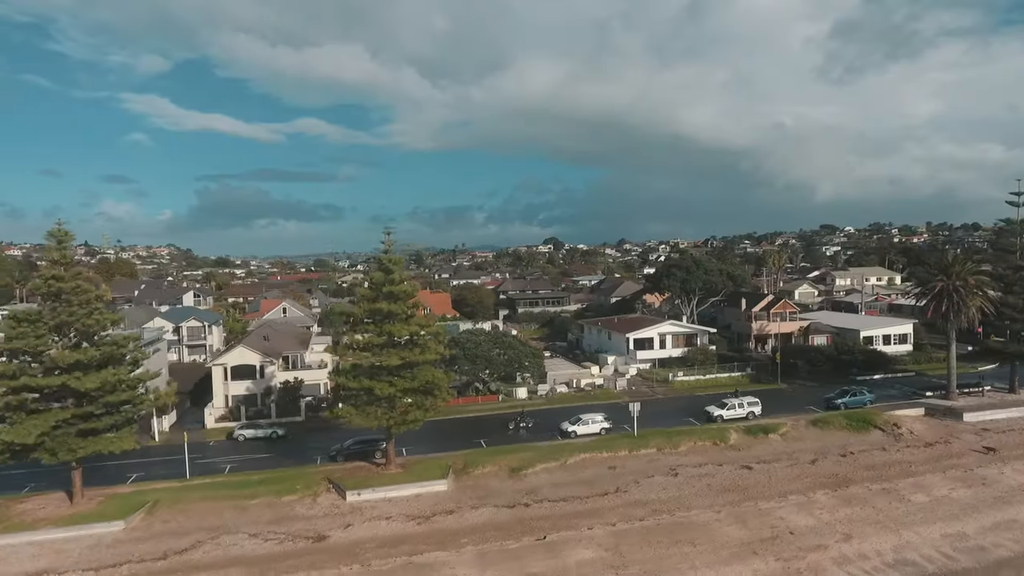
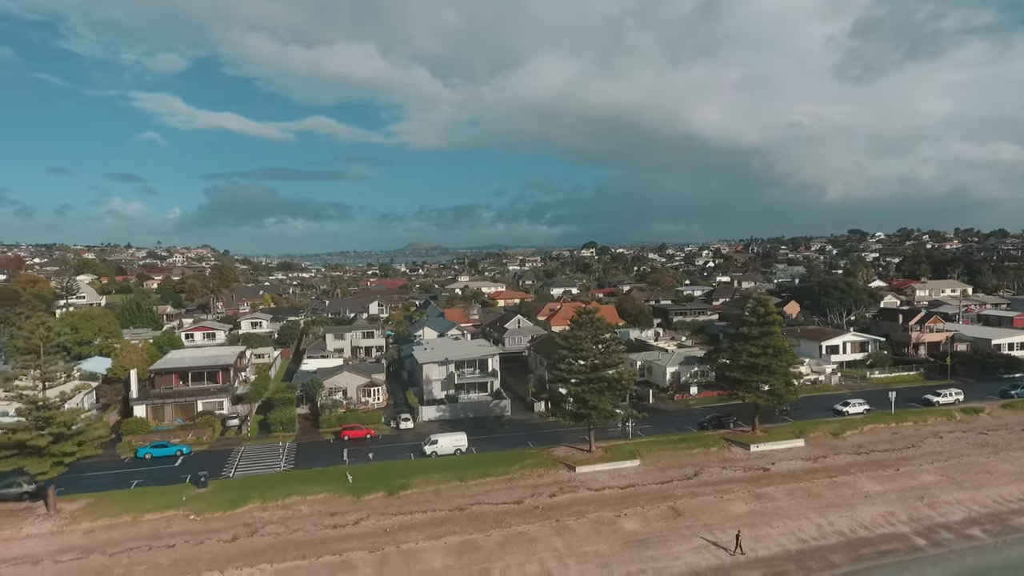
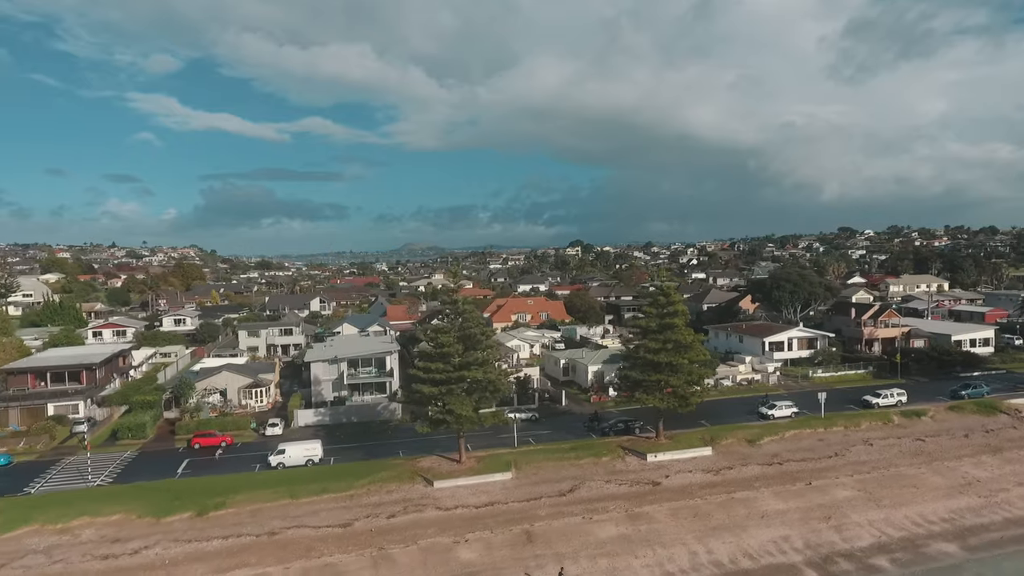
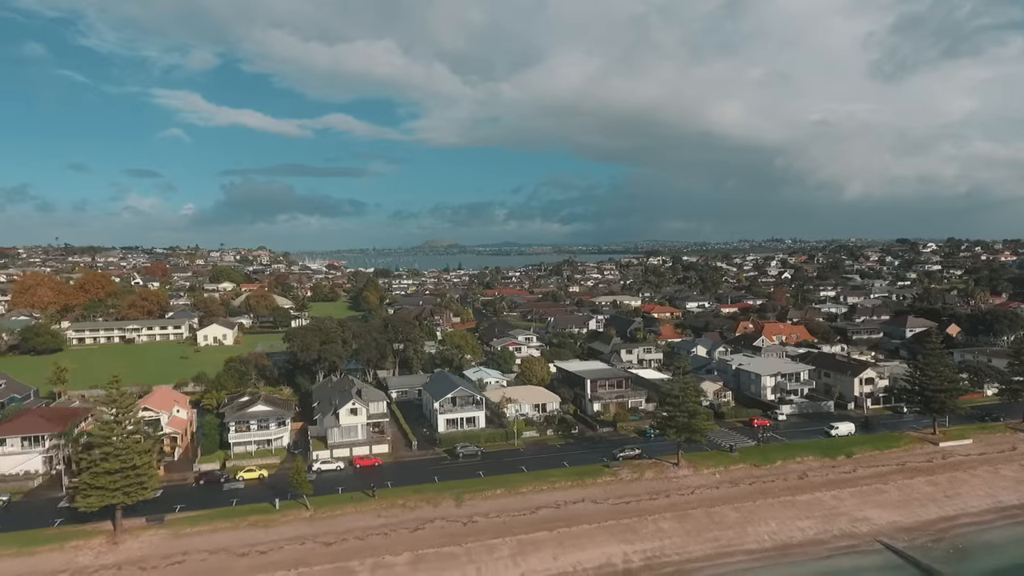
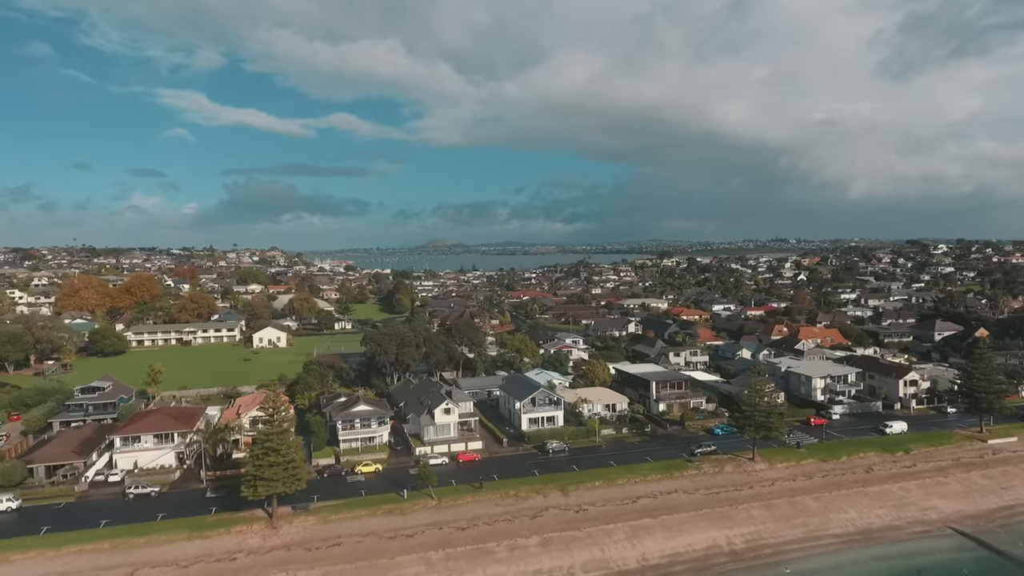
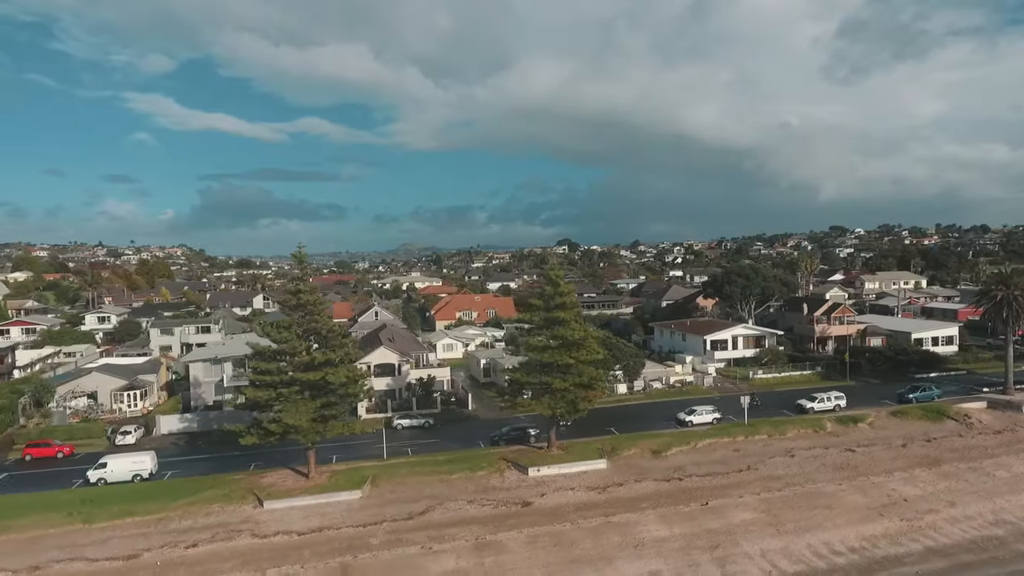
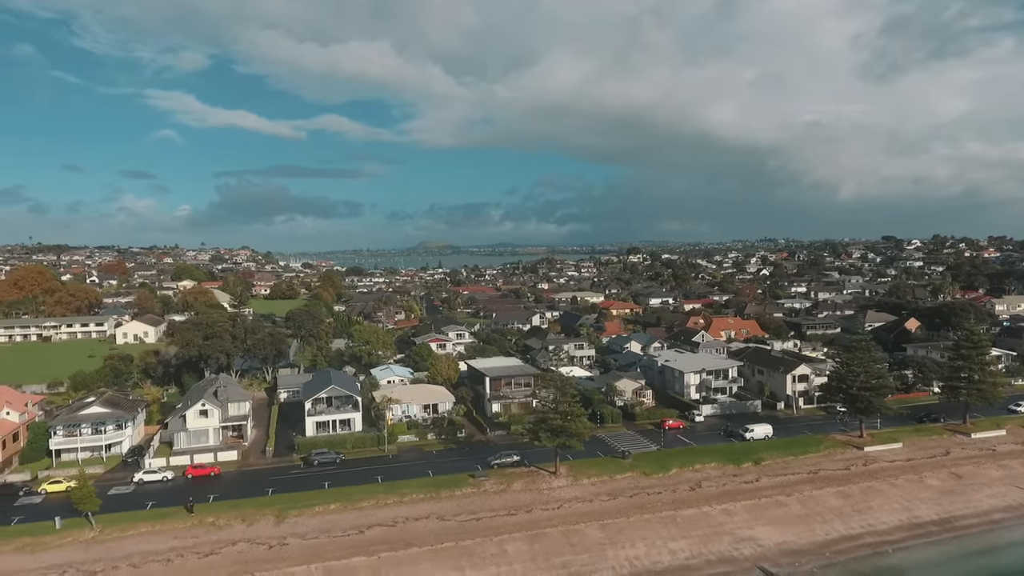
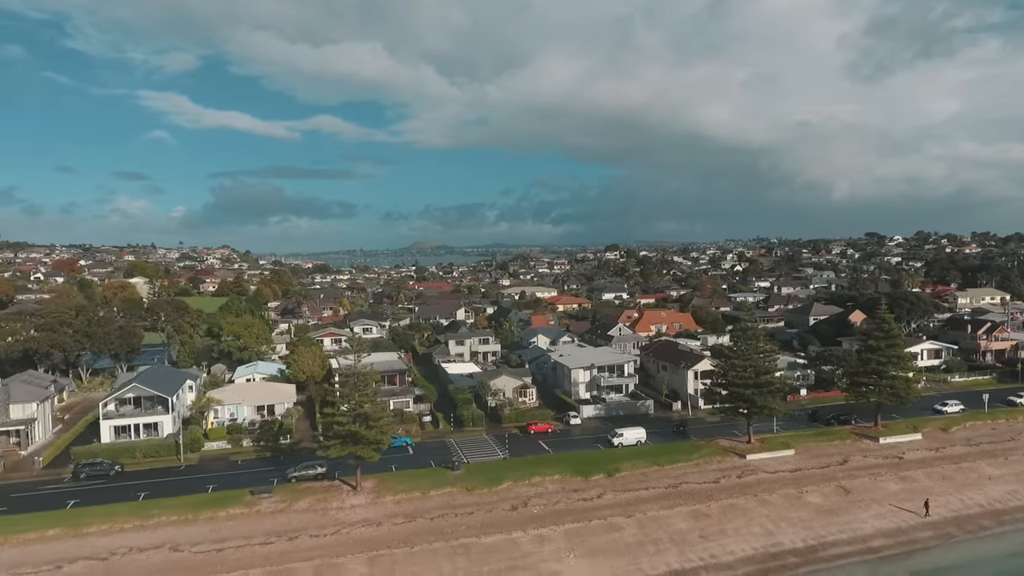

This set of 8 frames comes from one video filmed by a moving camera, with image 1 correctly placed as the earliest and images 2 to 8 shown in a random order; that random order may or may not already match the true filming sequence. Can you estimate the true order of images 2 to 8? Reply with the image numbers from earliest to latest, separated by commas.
6, 3, 2, 8, 7, 4, 5
